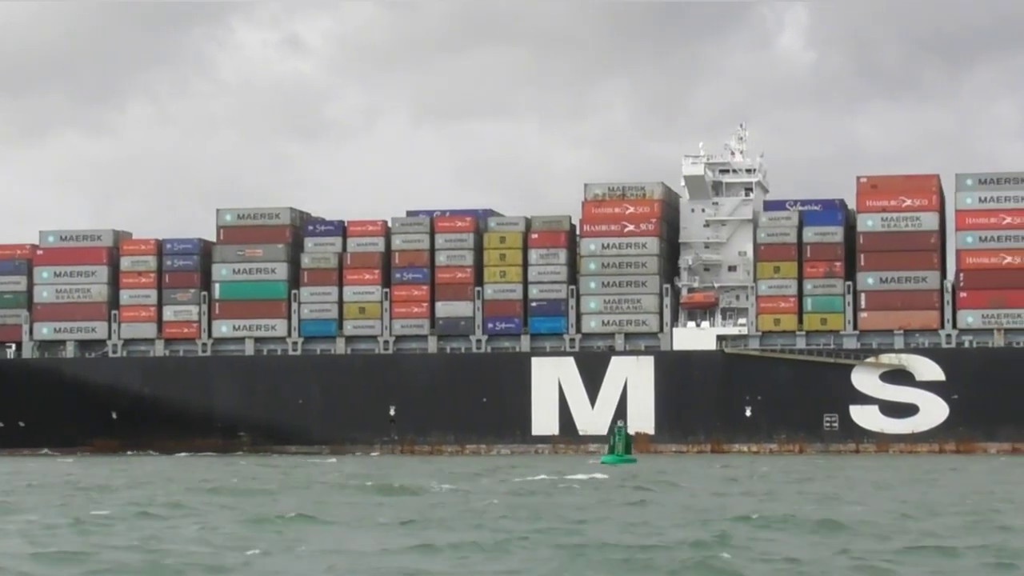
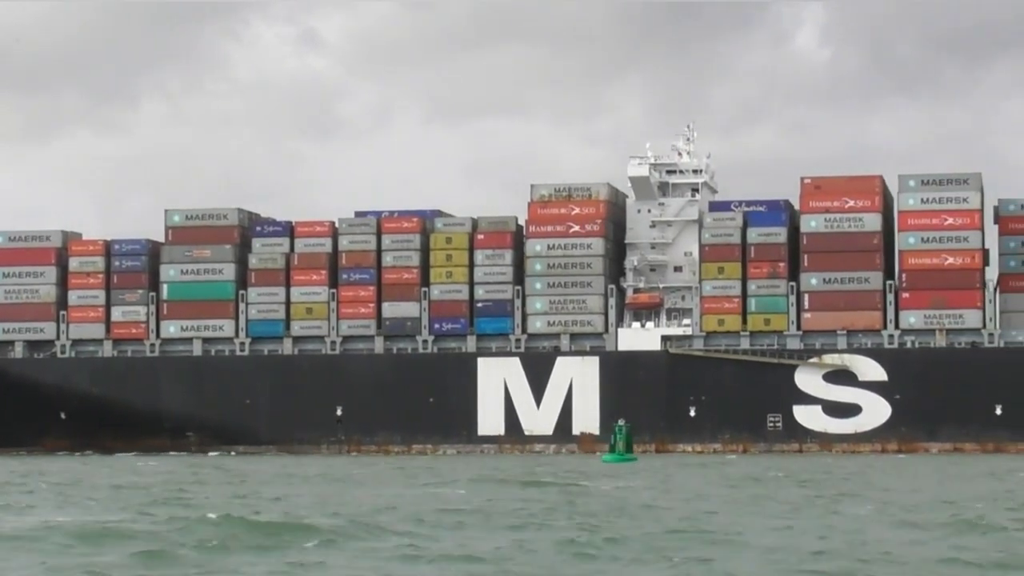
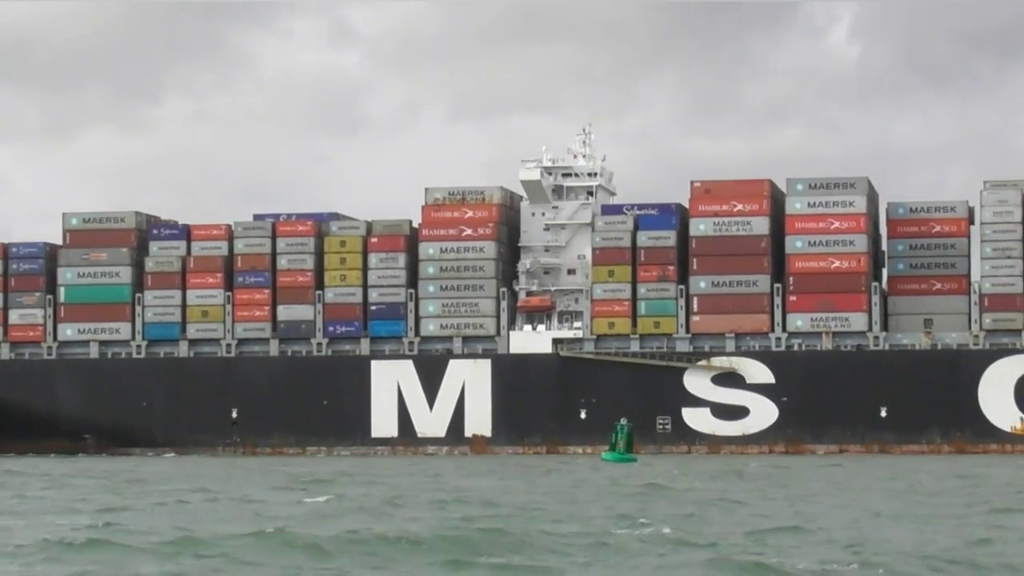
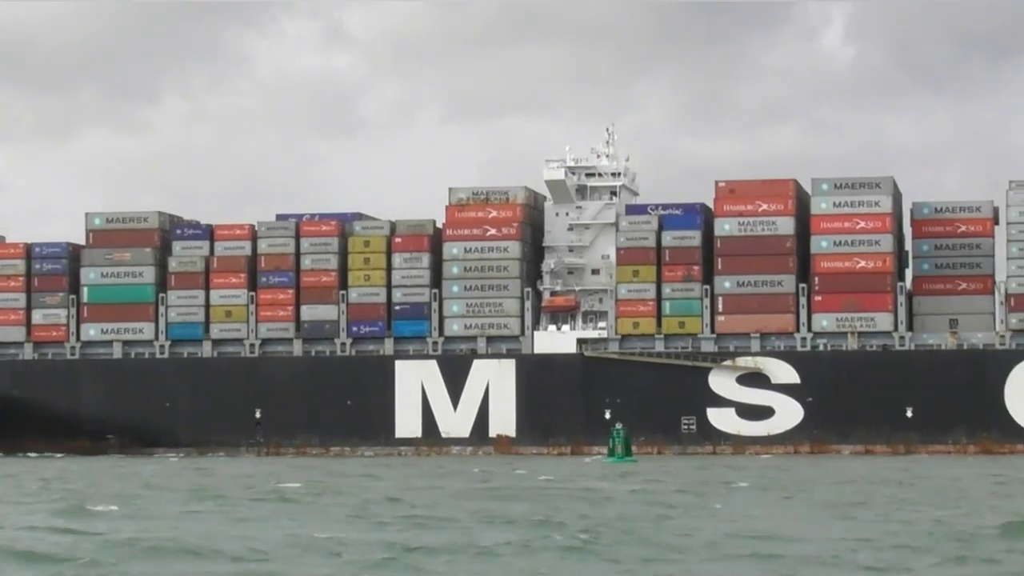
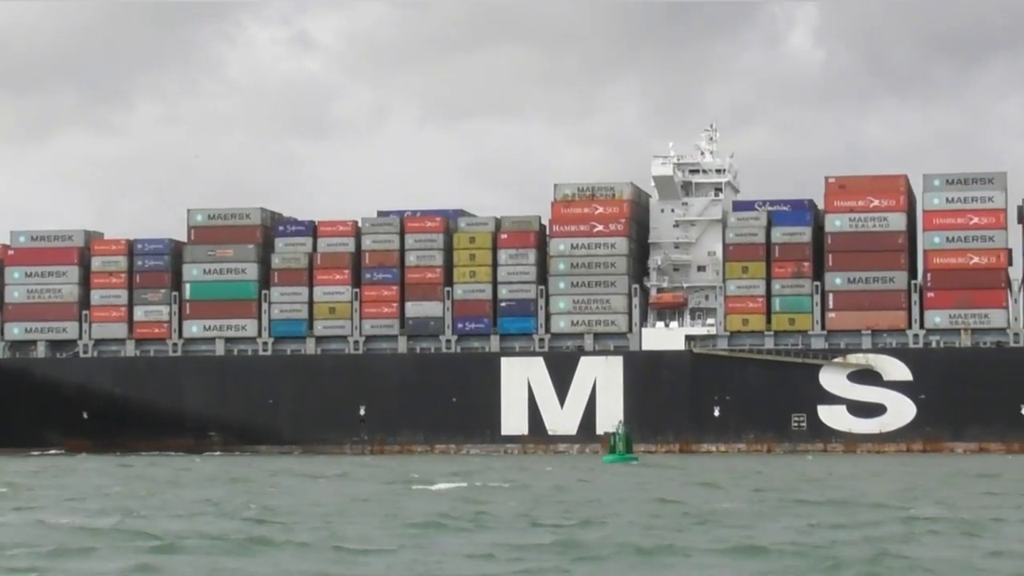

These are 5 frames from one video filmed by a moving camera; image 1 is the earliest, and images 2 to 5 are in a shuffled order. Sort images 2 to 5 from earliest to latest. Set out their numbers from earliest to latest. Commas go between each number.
5, 2, 4, 3
